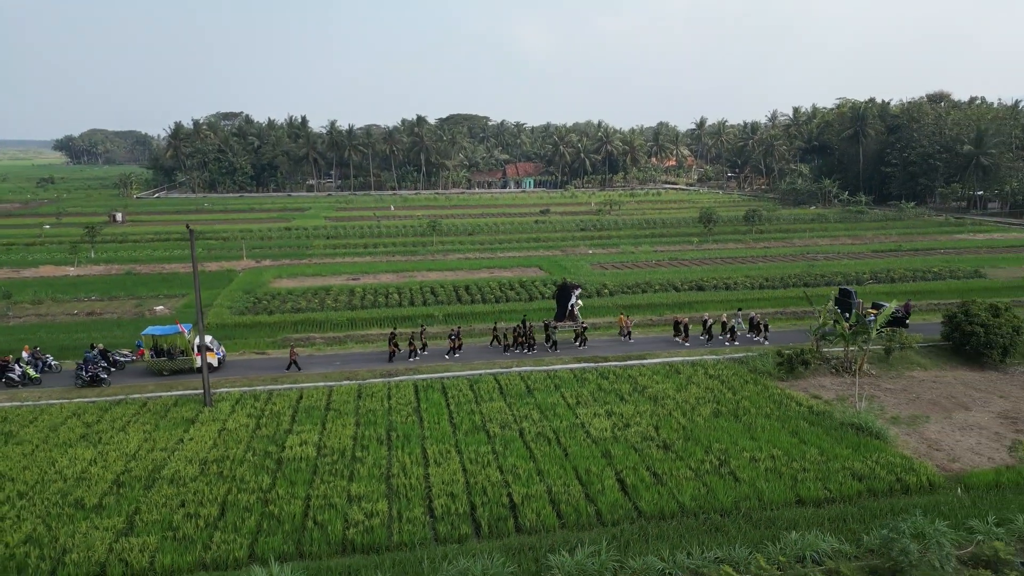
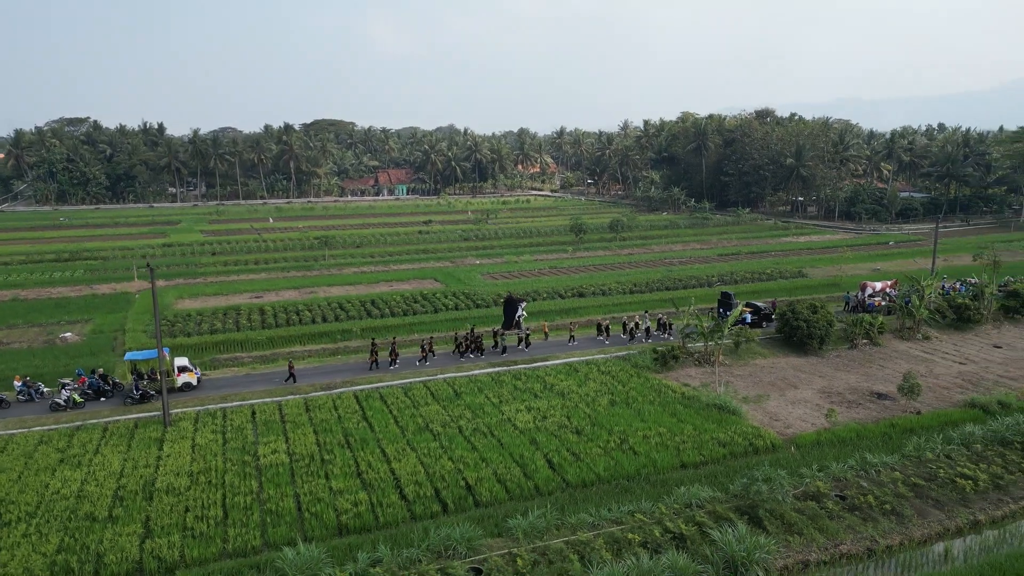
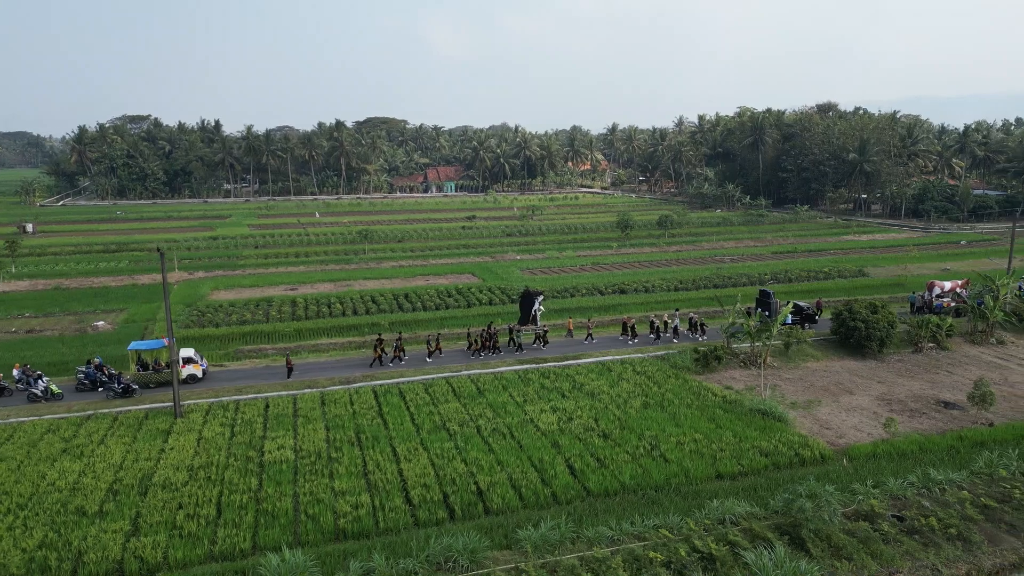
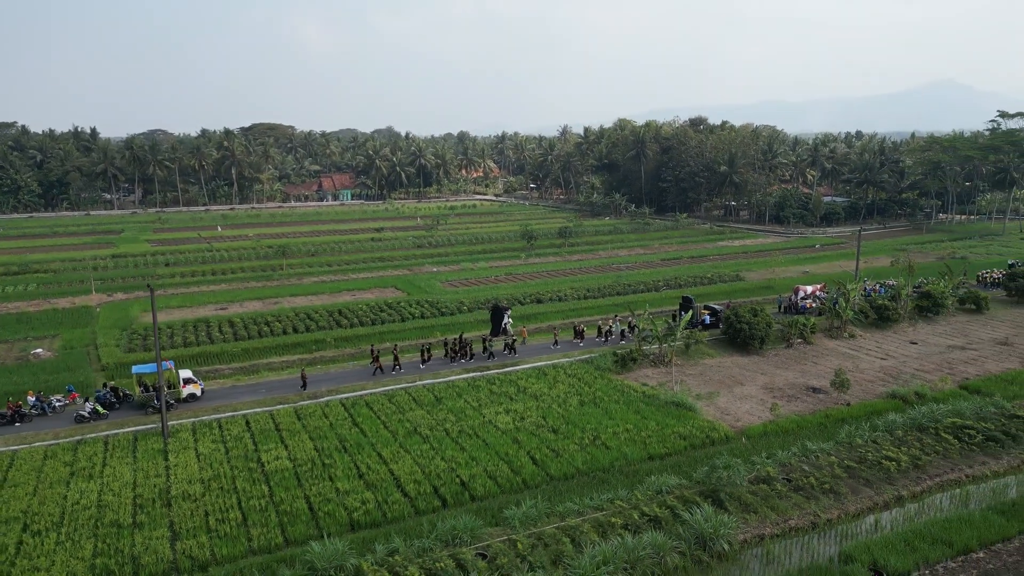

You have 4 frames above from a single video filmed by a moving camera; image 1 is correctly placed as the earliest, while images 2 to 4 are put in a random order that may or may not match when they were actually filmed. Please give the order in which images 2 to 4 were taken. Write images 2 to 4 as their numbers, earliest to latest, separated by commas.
3, 2, 4
